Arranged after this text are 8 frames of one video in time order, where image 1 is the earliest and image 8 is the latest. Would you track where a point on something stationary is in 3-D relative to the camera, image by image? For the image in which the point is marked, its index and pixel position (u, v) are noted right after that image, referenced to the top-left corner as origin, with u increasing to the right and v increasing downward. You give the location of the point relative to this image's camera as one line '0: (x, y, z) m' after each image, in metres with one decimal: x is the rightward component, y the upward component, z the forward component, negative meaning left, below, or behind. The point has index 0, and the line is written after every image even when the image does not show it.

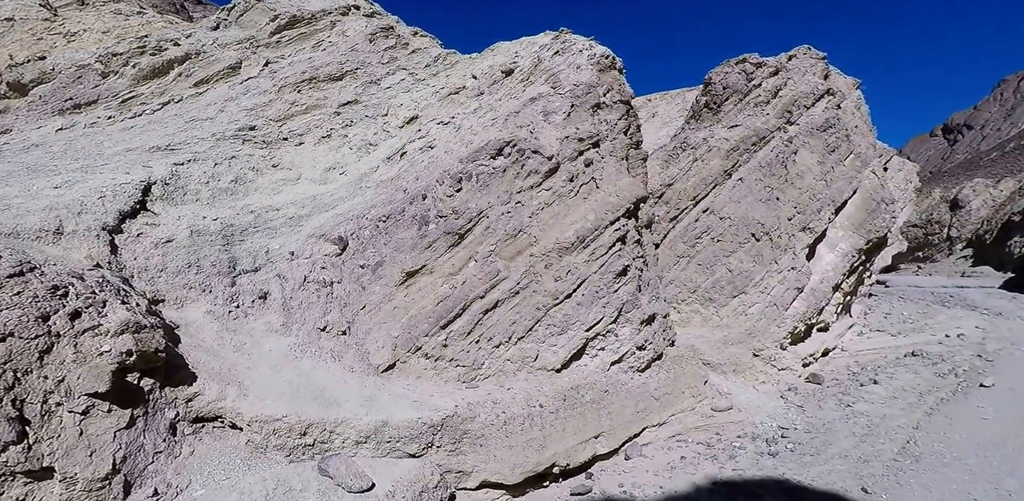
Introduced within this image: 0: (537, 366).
0: (+0.4, -1.9, +8.9) m
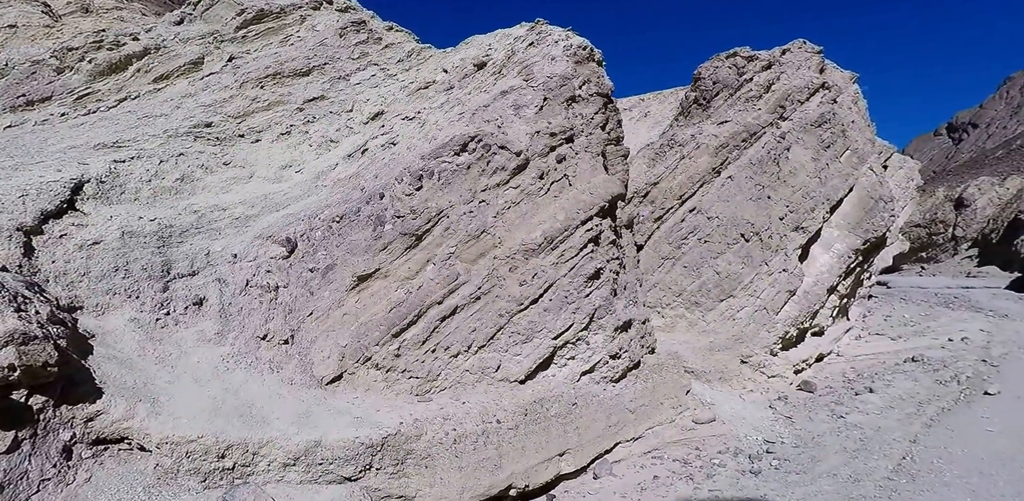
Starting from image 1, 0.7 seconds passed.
0: (-0.2, -2.0, +8.3) m
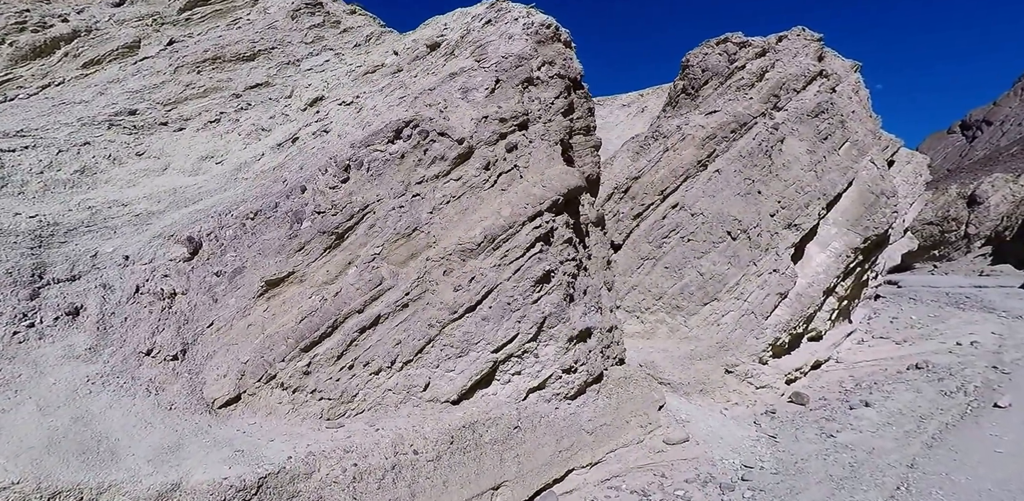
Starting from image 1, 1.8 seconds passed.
0: (-1.1, -2.0, +7.2) m
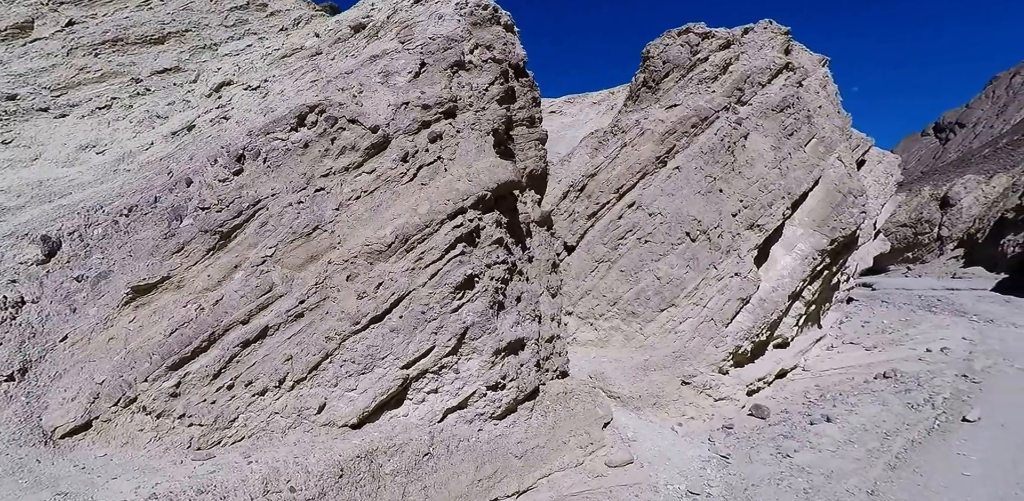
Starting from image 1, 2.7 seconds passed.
0: (-2.2, -2.0, +6.2) m
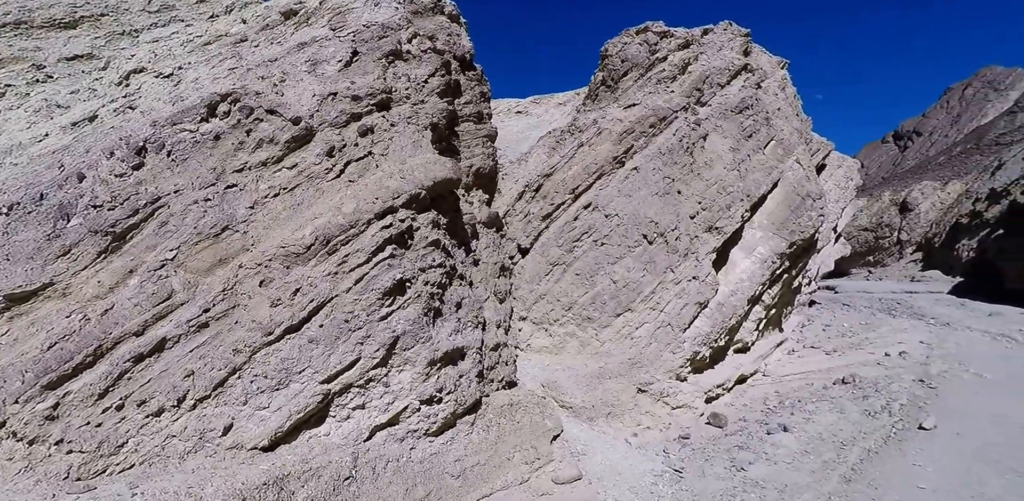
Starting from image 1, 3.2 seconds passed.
0: (-3.0, -2.0, +5.6) m
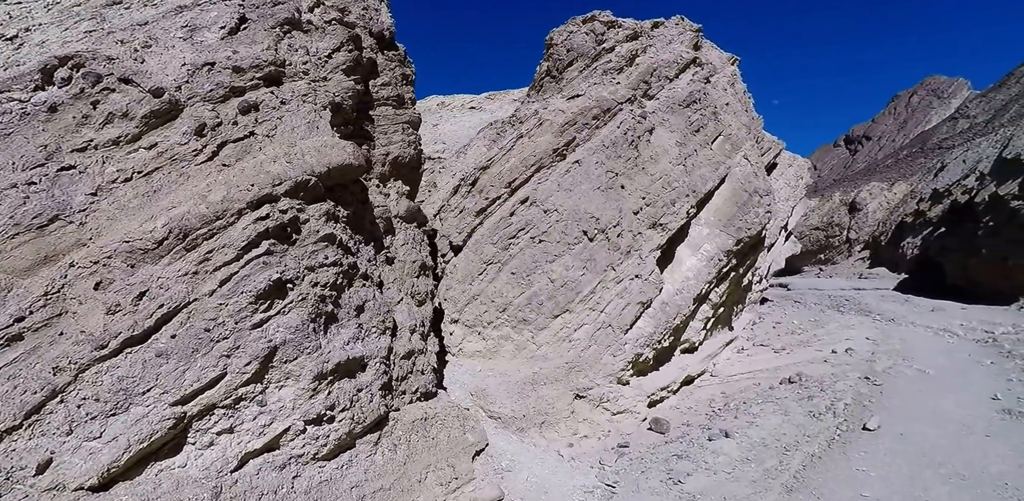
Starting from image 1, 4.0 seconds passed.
0: (-4.0, -2.0, +4.5) m
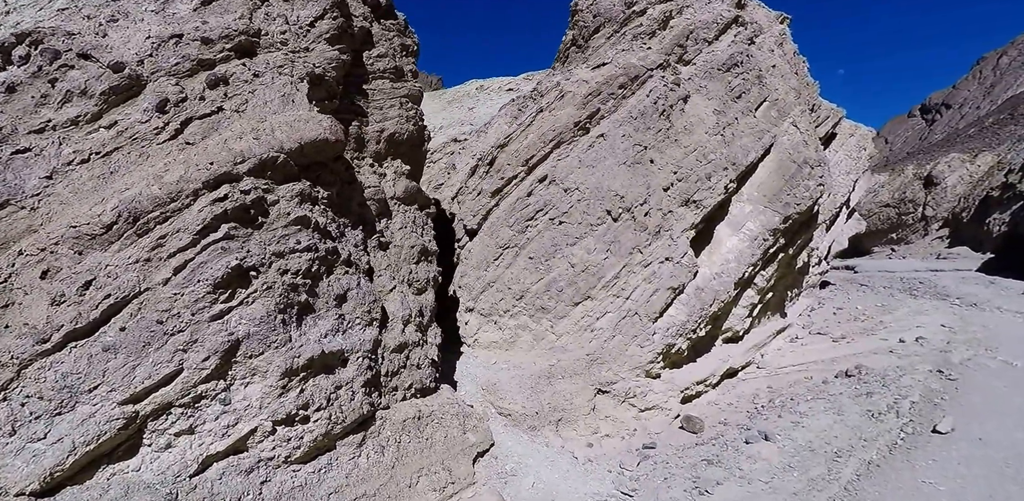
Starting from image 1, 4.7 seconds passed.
0: (-4.2, -1.9, +4.2) m
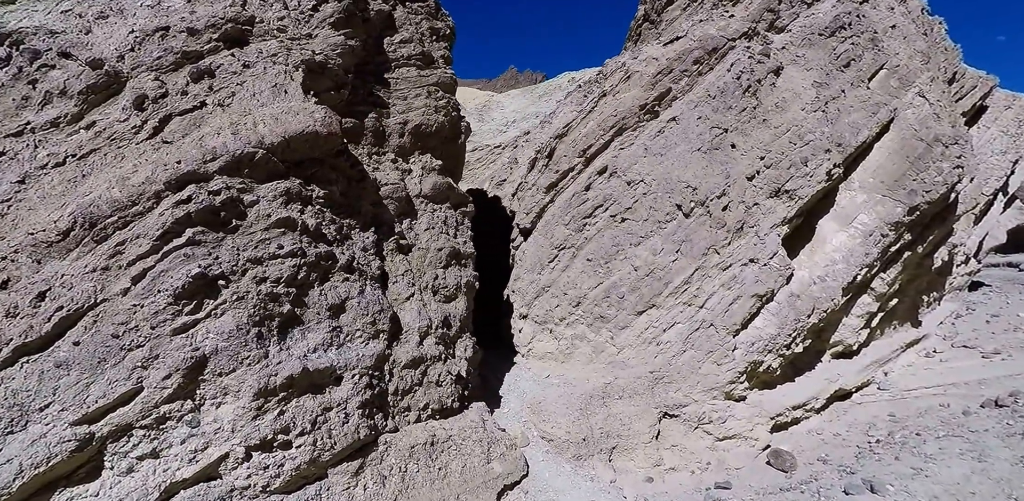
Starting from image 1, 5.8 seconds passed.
0: (-4.3, -2.0, +4.0) m
